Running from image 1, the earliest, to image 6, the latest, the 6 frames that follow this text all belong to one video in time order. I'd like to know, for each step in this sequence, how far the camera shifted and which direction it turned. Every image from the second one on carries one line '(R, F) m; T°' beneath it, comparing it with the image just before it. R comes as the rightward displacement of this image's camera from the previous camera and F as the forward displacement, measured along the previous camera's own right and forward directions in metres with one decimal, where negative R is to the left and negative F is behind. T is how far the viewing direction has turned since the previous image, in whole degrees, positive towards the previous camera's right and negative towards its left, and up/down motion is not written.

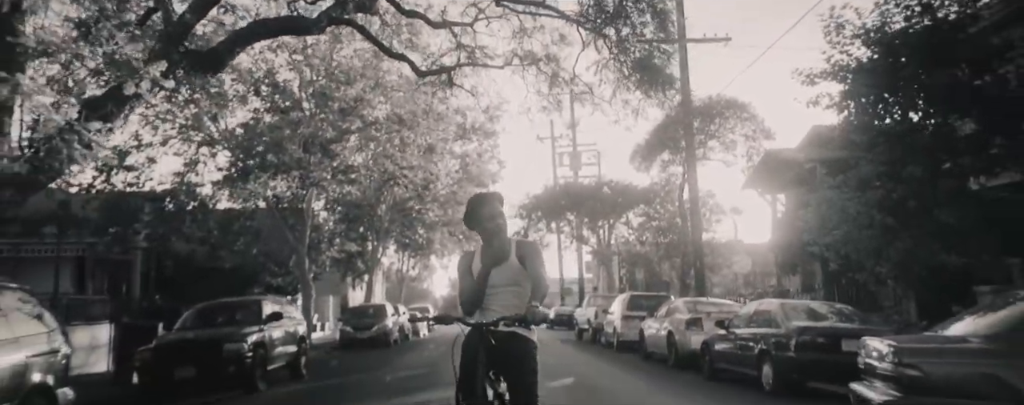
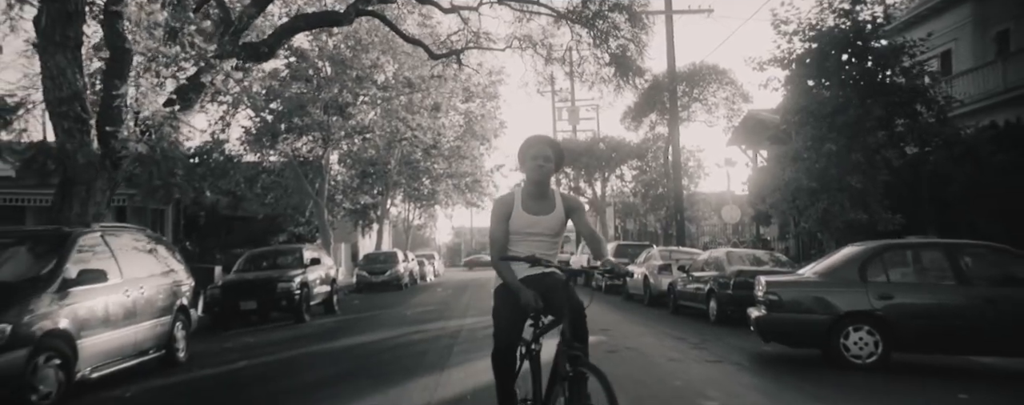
(+0.1, -2.8) m; 0°
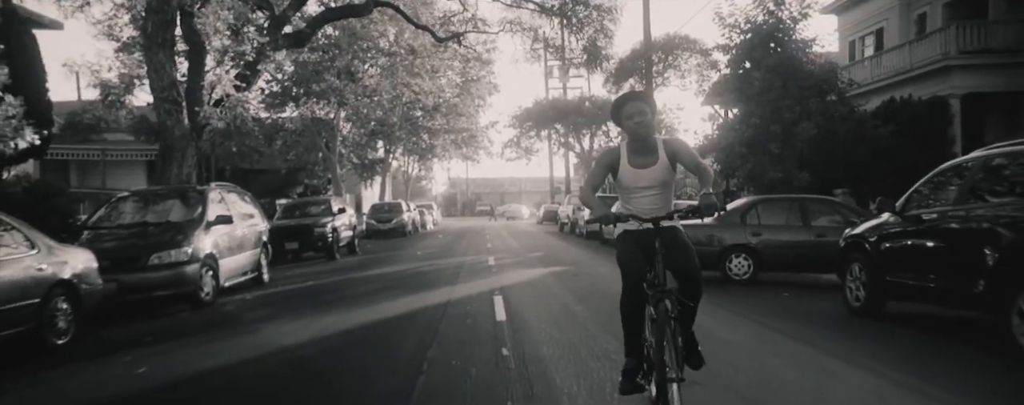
(+0.1, -3.7) m; 0°
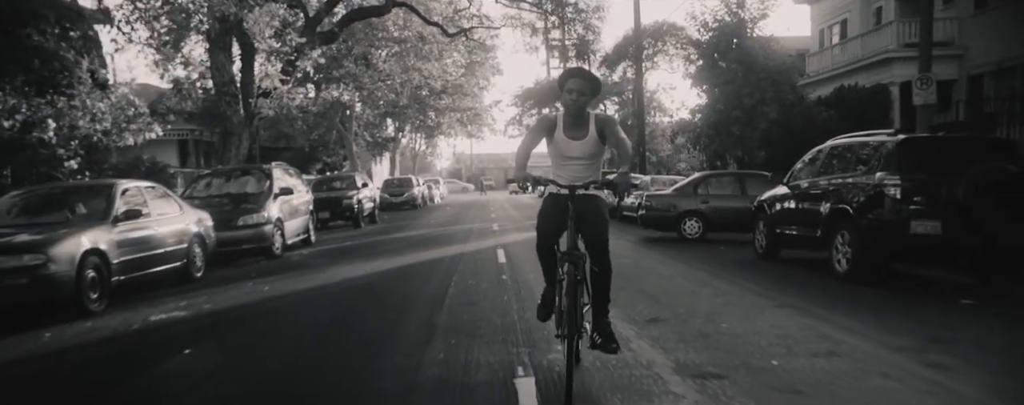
(+0.1, -3.1) m; 0°
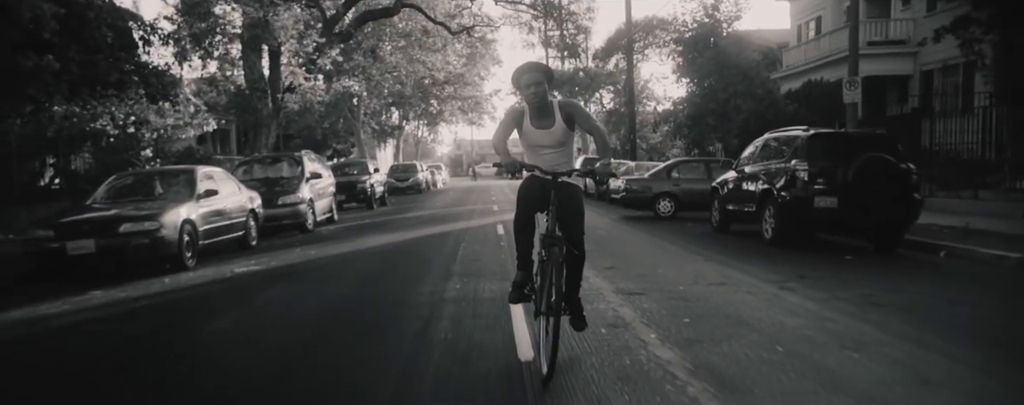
(+0.1, -2.3) m; 0°
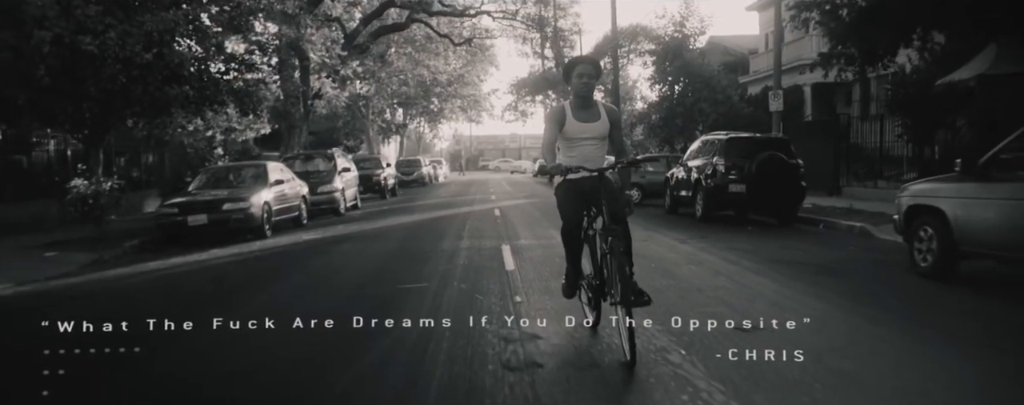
(+0.1, -3.5) m; 0°
